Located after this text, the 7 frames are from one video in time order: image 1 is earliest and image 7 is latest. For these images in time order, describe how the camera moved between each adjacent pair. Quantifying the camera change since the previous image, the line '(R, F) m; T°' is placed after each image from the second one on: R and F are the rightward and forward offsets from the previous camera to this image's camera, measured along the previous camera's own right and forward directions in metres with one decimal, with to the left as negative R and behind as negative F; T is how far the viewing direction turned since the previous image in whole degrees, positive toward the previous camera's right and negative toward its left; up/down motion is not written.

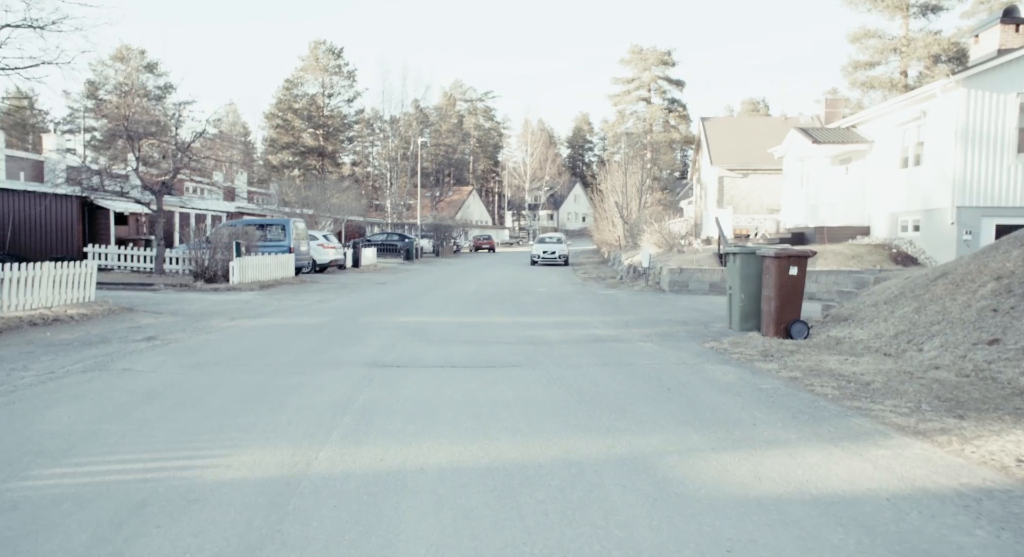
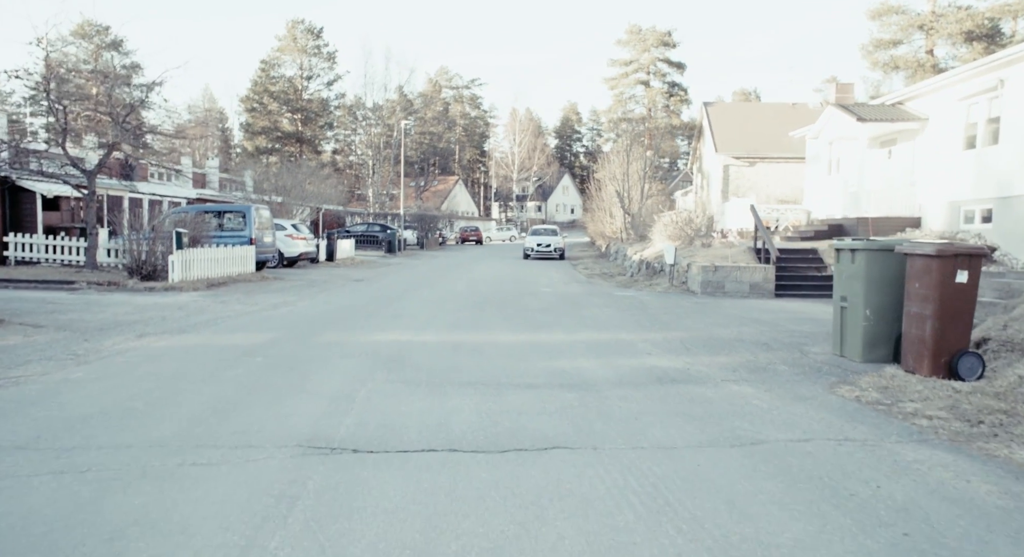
(-0.4, +3.7) m; +1°
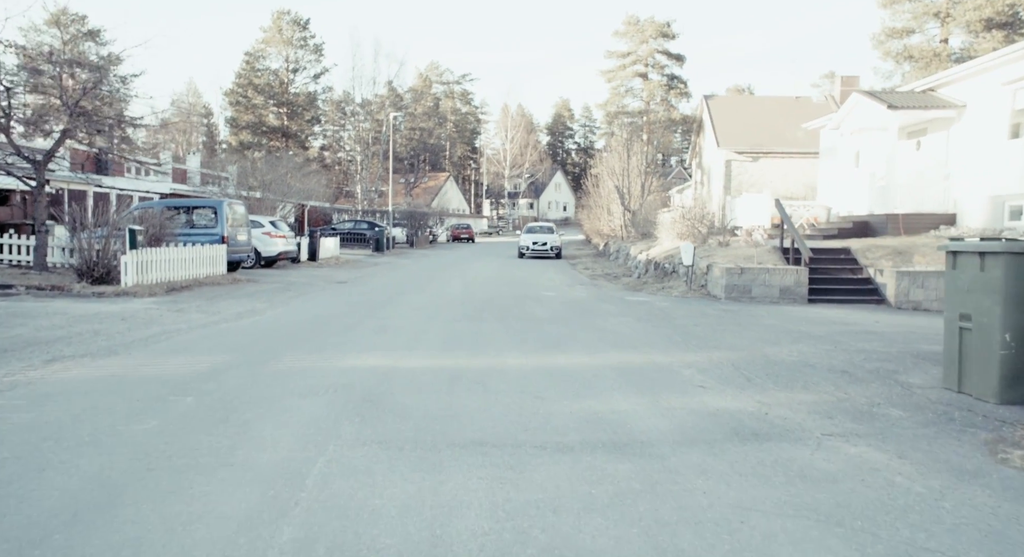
(-0.2, +2.1) m; +1°
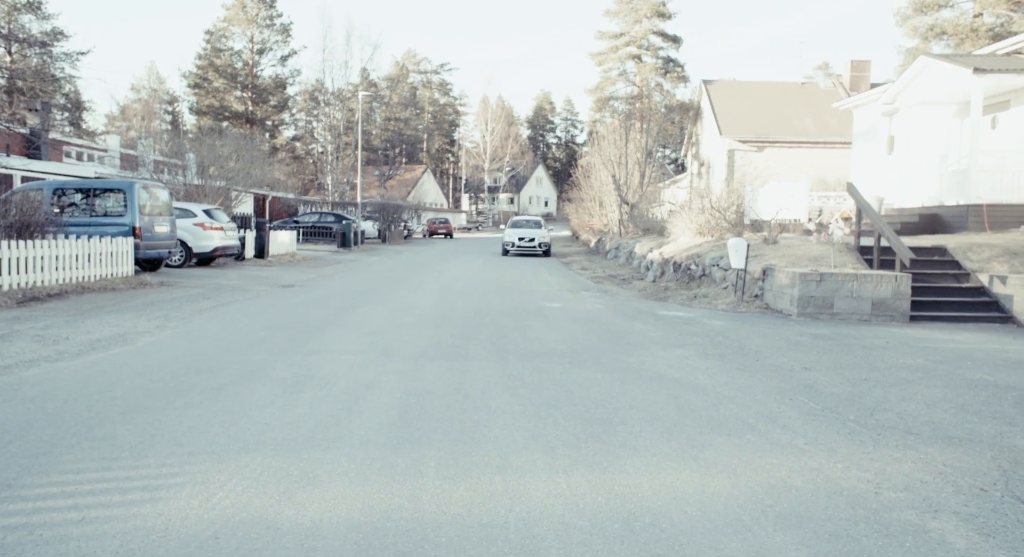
(-0.3, +4.5) m; +2°
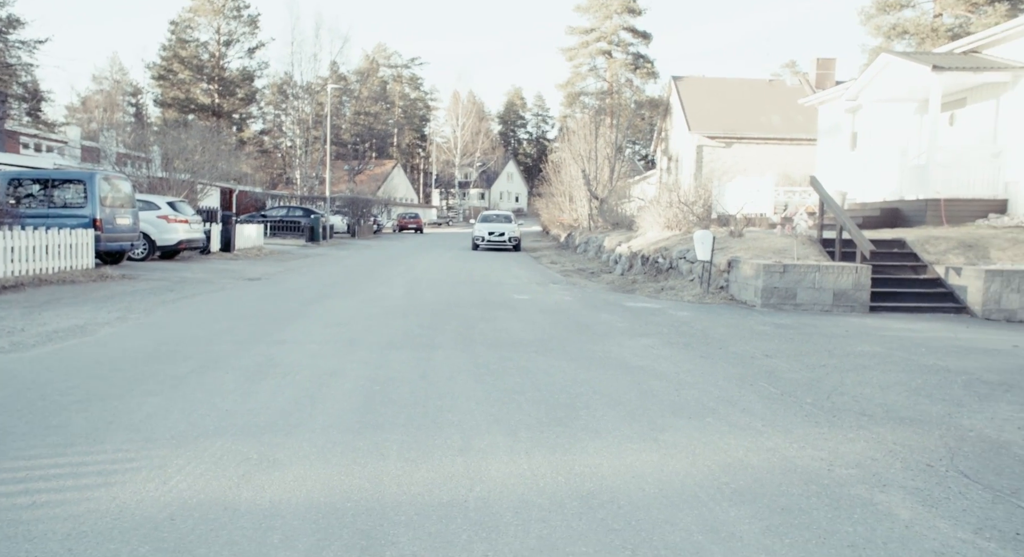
(+0.1, 0.0) m; +2°
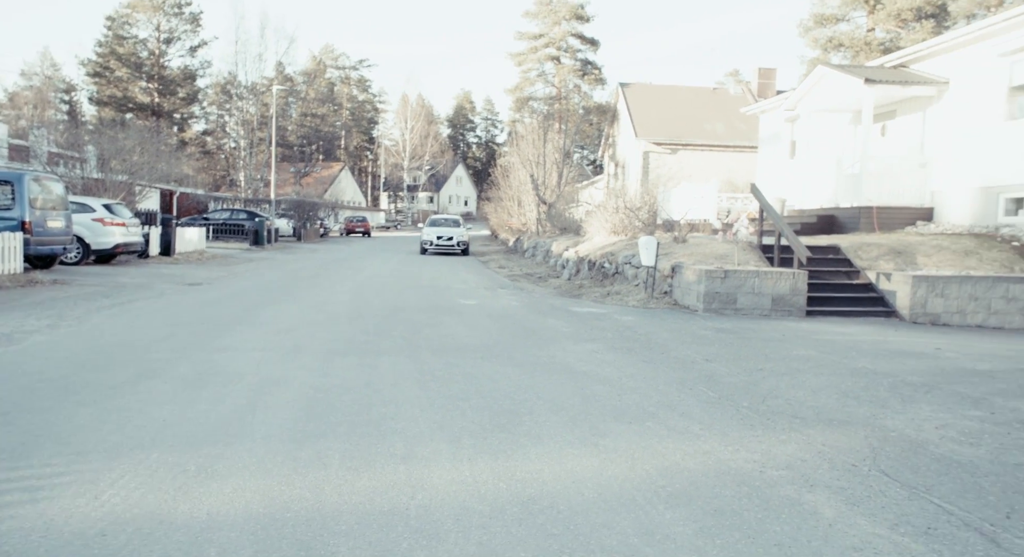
(0.0, -0.1) m; +4°
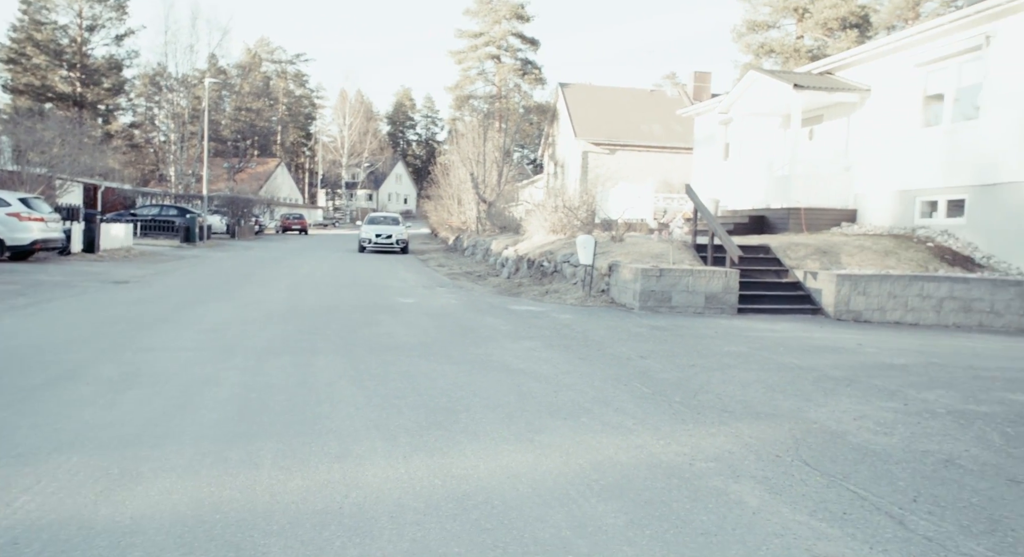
(0.0, 0.0) m; +4°
